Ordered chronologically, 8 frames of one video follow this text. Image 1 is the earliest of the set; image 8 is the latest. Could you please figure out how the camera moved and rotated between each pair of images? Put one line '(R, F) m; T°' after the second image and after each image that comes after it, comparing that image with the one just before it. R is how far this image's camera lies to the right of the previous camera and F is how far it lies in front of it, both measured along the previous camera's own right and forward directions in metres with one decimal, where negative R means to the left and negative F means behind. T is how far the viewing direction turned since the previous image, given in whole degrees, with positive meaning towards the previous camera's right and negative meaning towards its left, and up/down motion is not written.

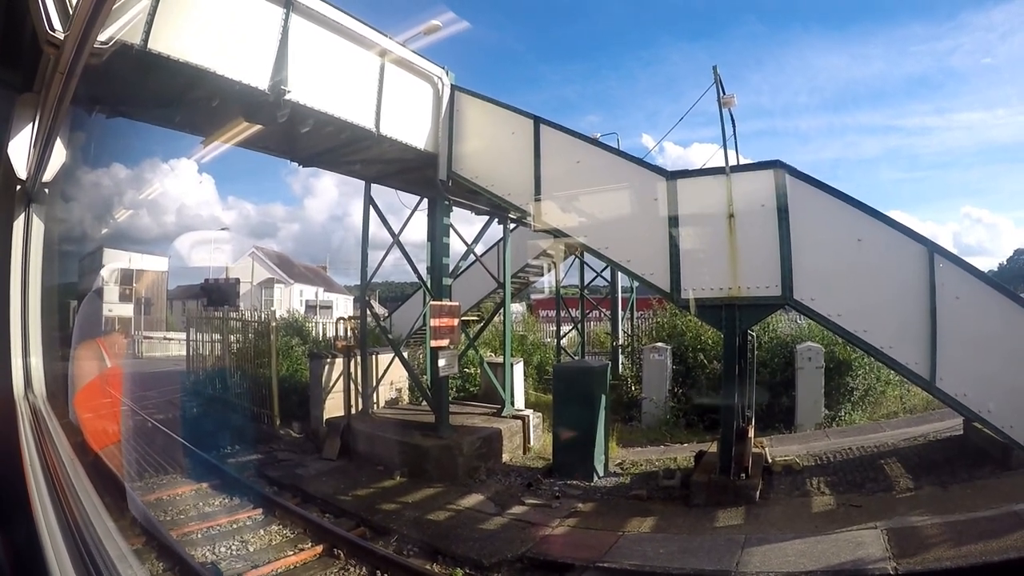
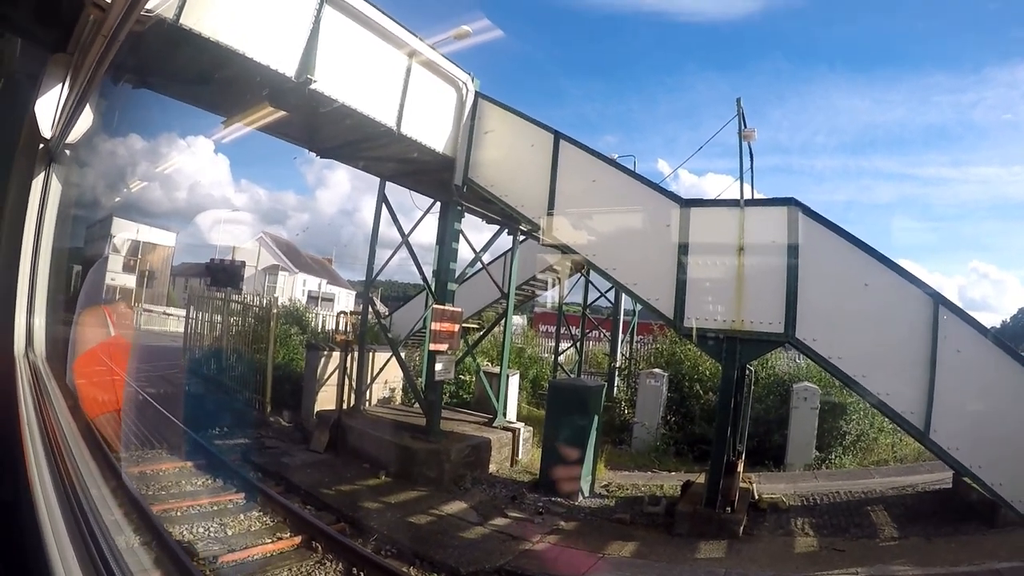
(0.0, 0.0) m; 0°
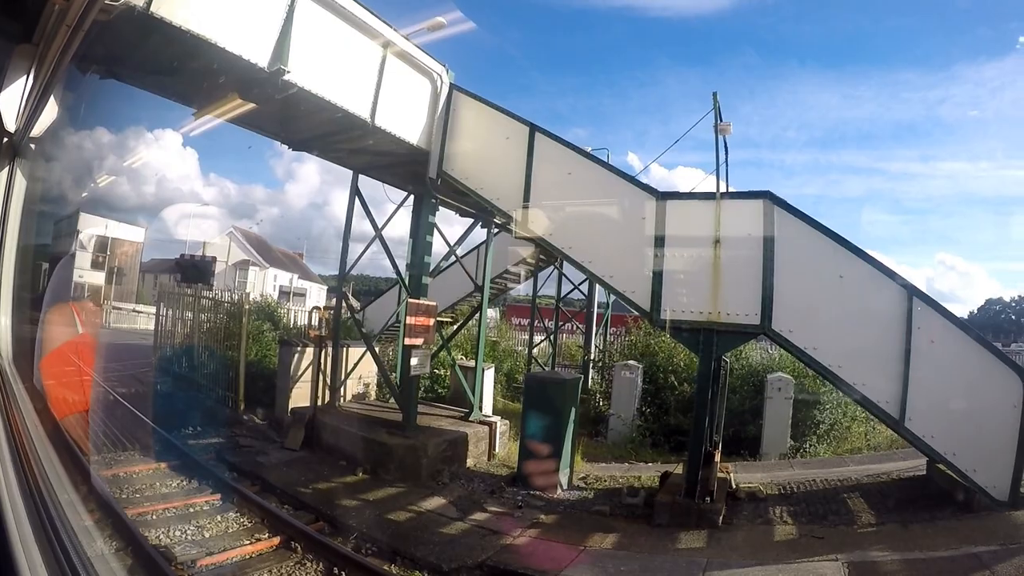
(0.0, 0.0) m; +2°
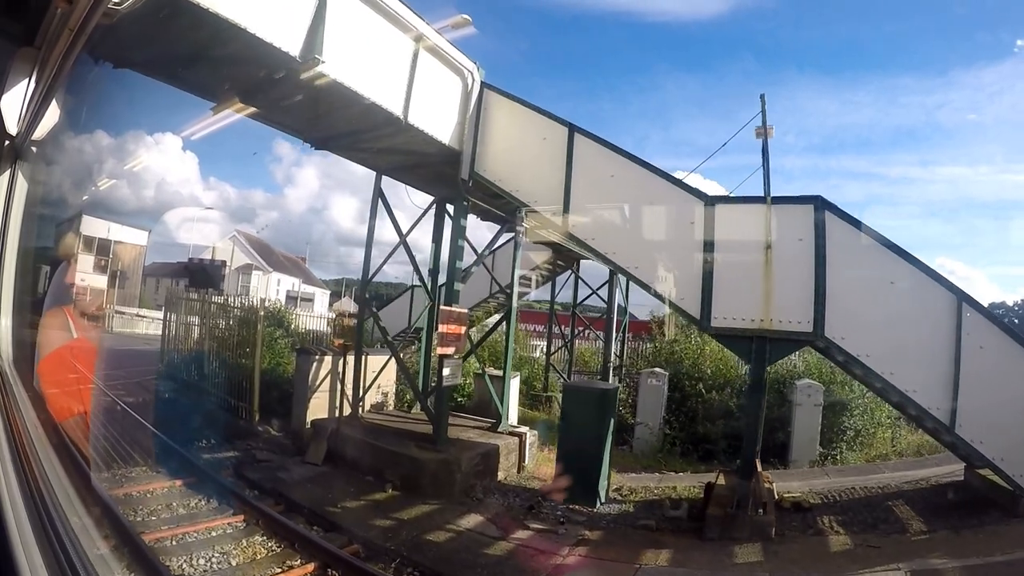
(-0.4, +0.3) m; 0°
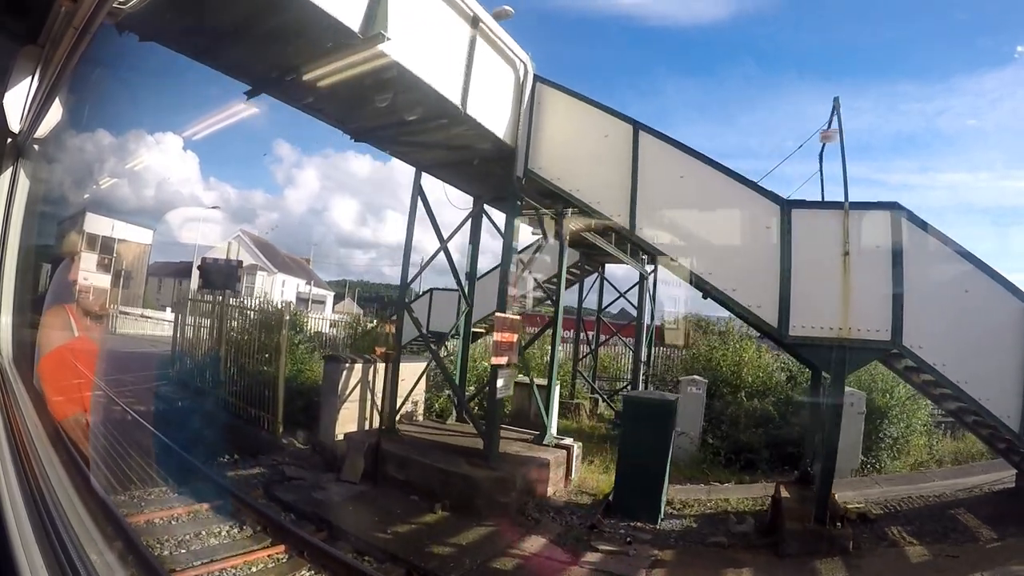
(-0.5, +0.3) m; 0°
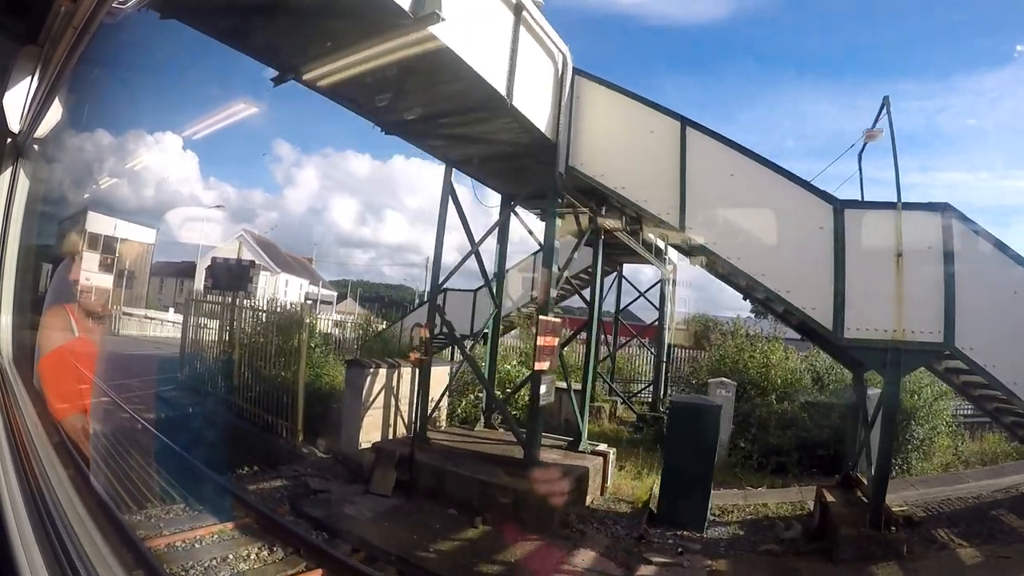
(-0.4, +0.2) m; 0°
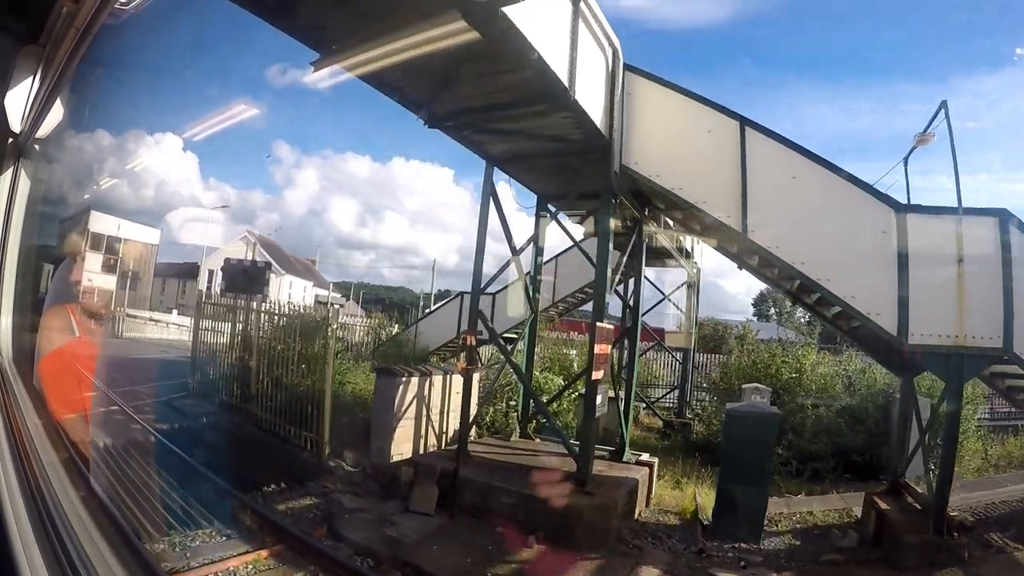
(-0.4, +0.2) m; 0°
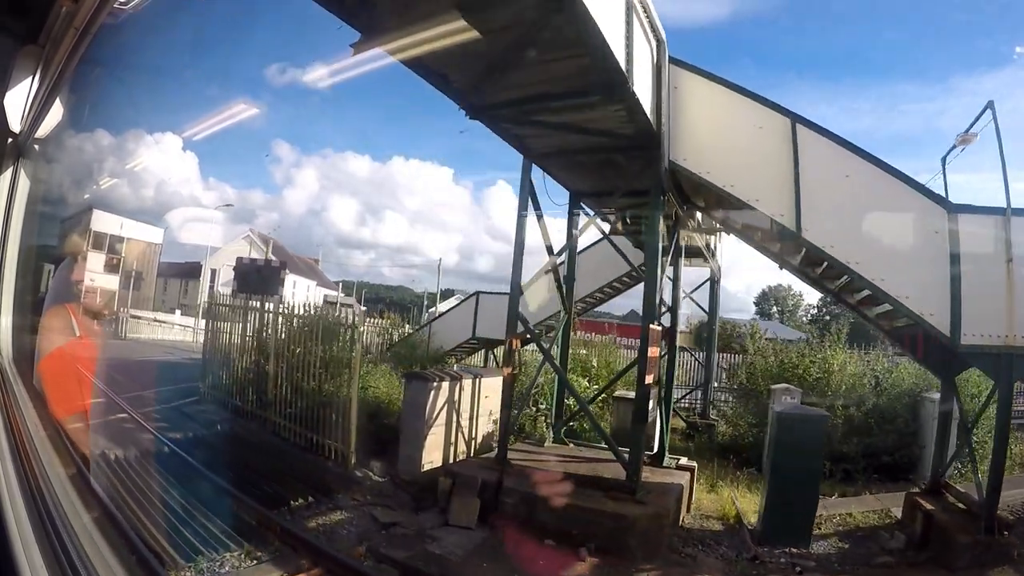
(-0.4, +0.2) m; 0°
